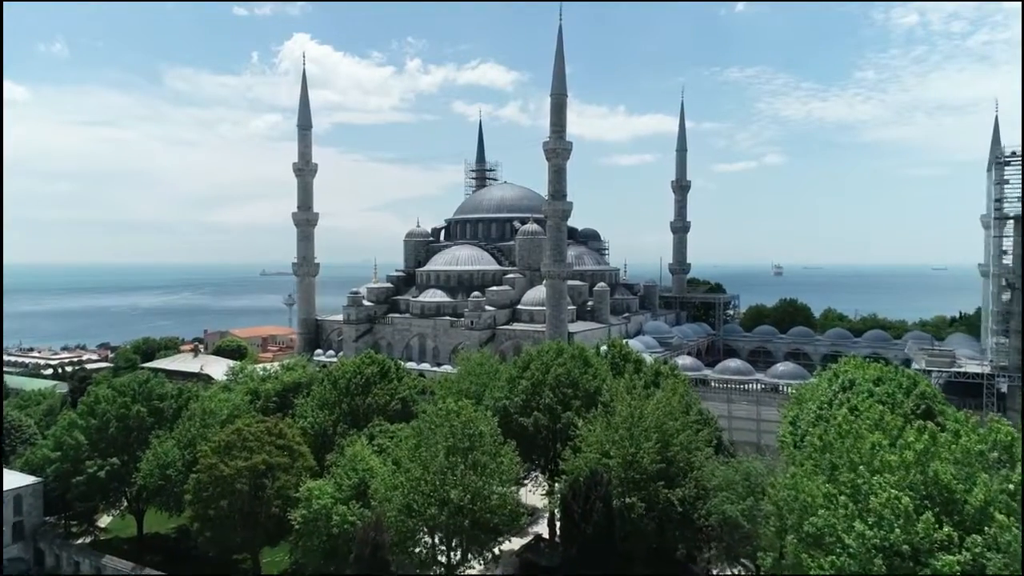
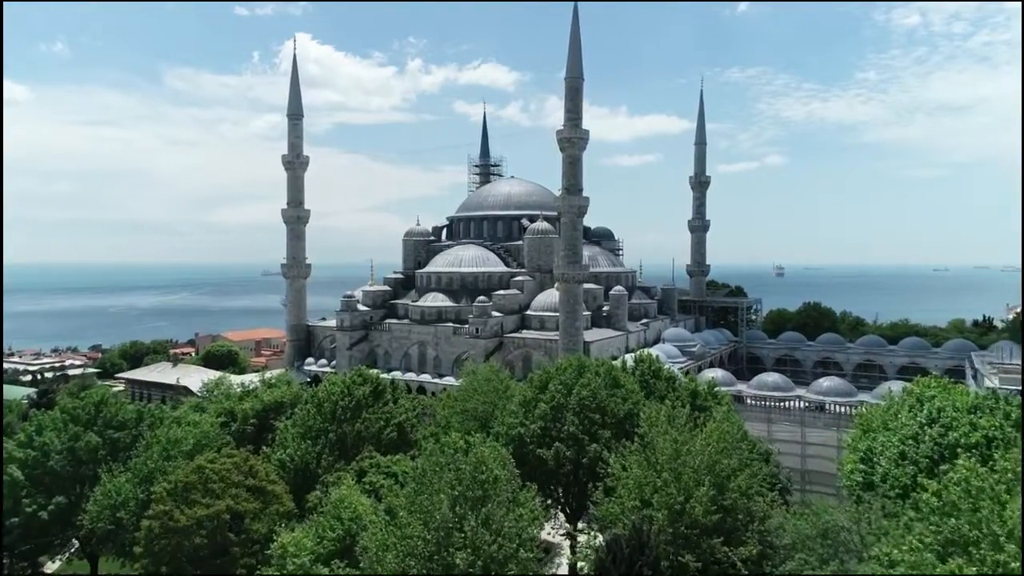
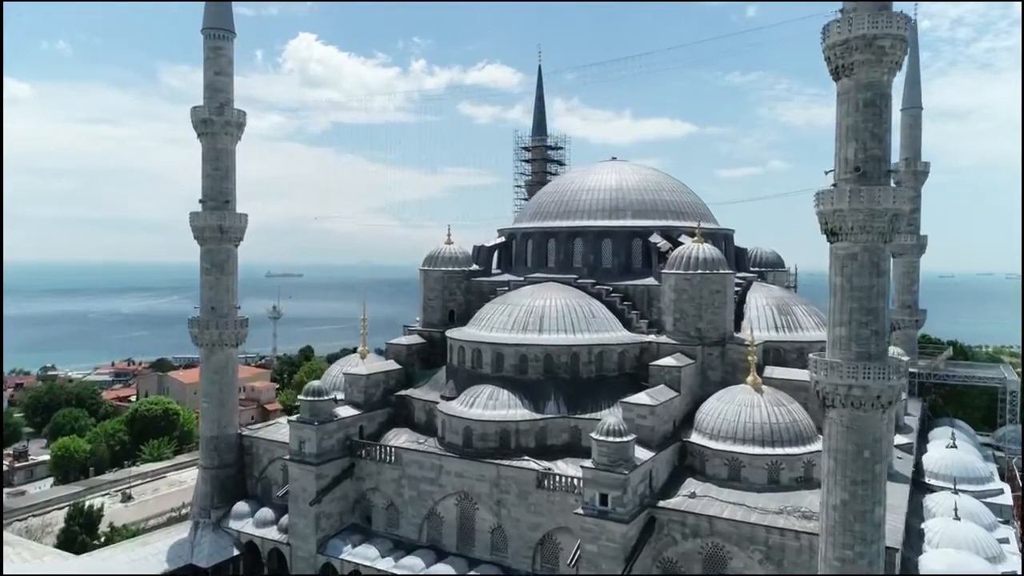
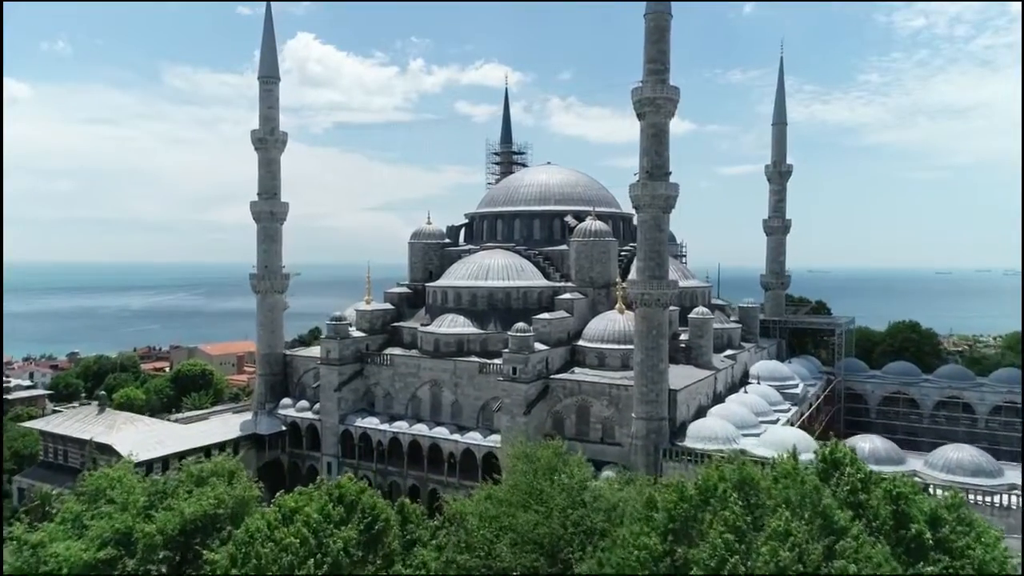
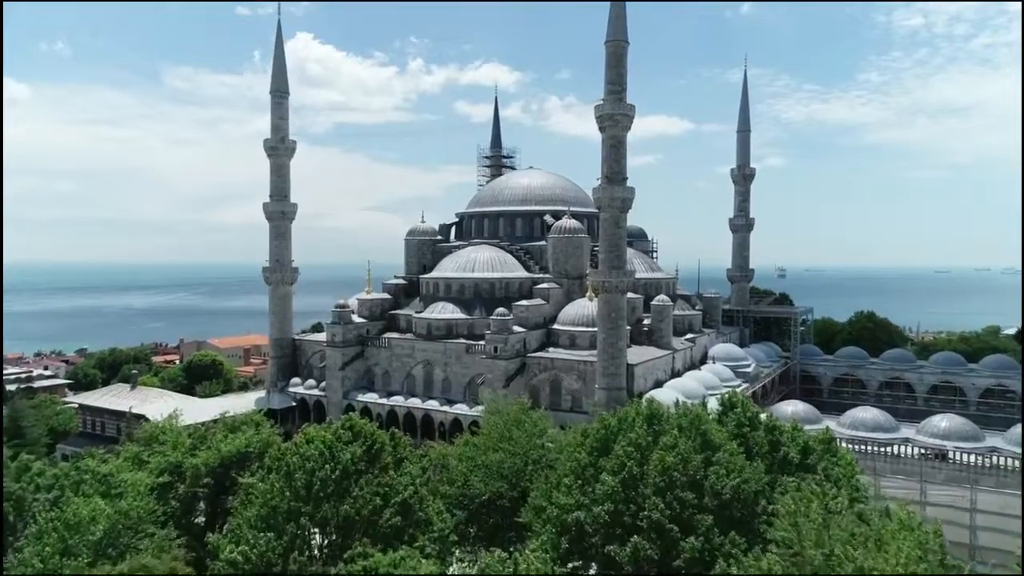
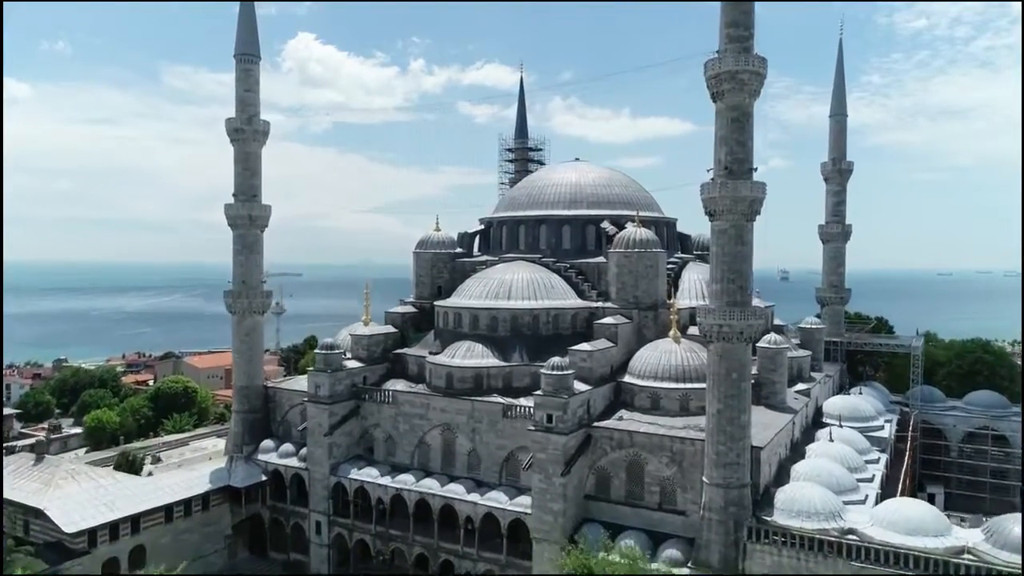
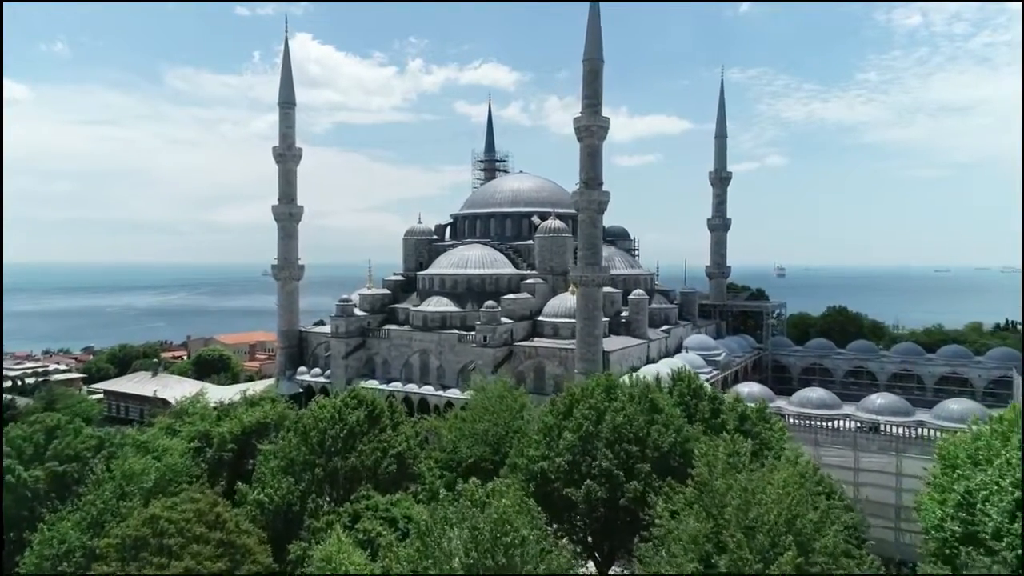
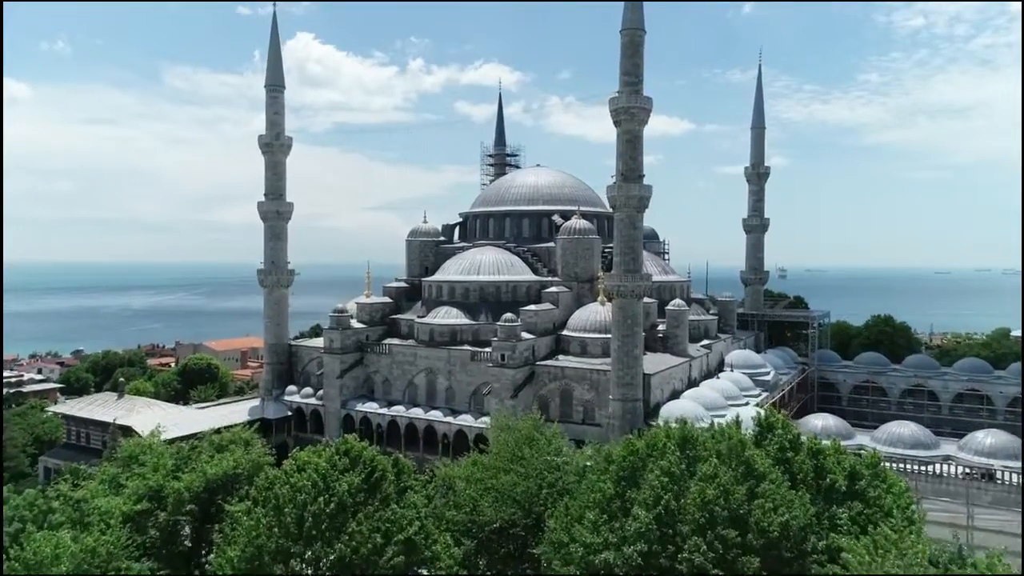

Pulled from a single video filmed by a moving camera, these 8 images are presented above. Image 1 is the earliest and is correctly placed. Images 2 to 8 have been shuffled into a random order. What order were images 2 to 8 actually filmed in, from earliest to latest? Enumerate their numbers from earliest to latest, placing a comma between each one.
2, 7, 5, 8, 4, 6, 3
